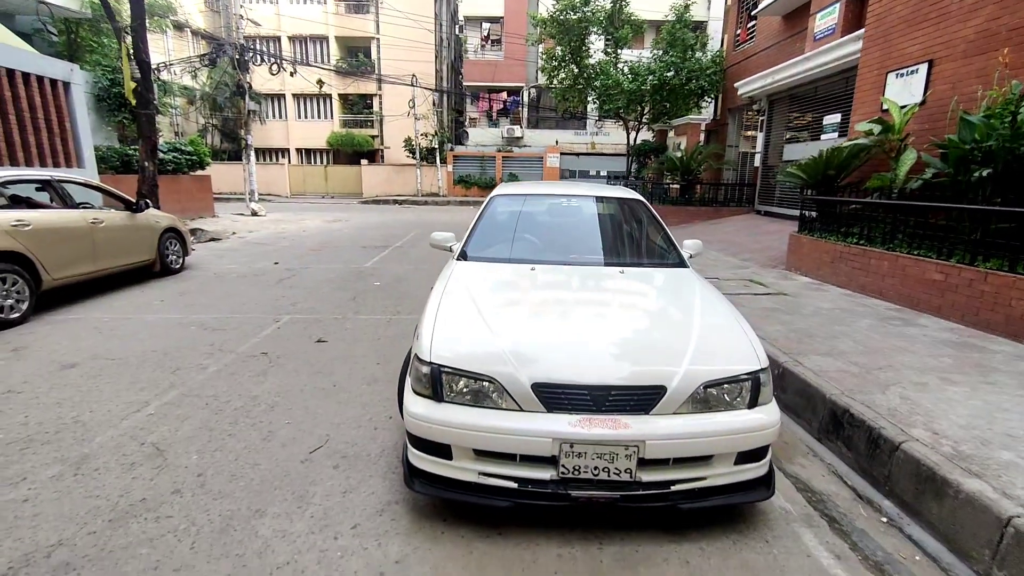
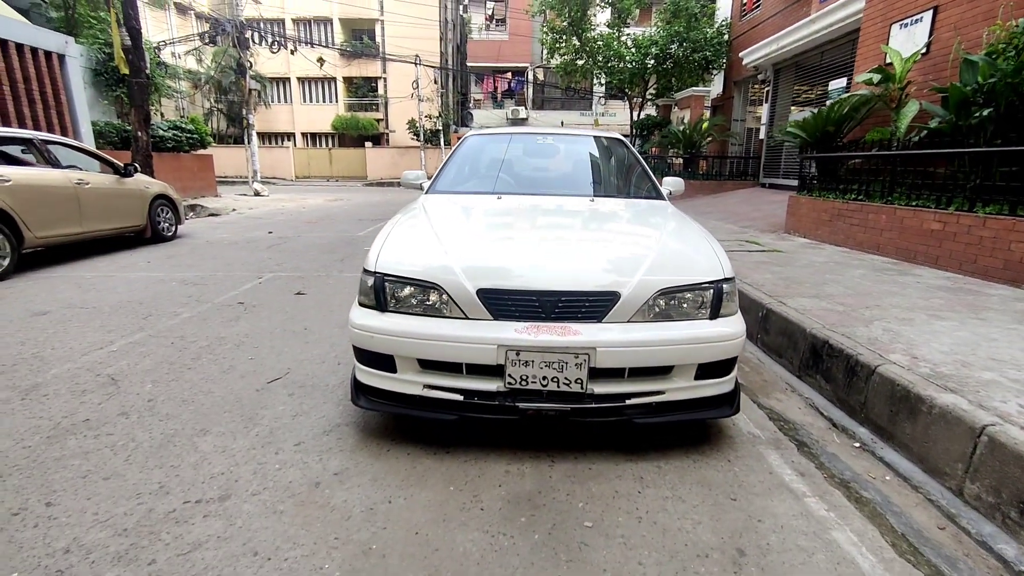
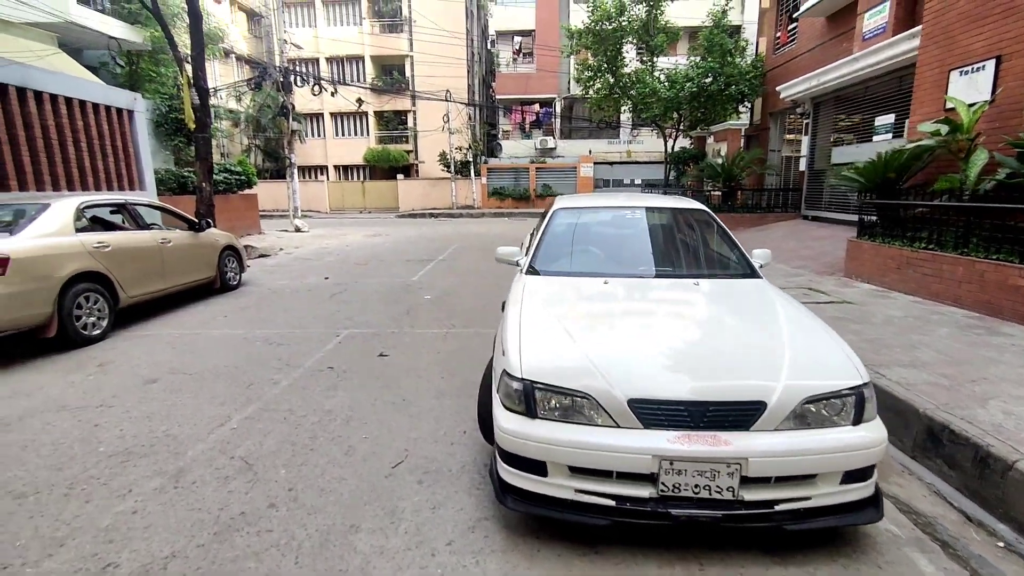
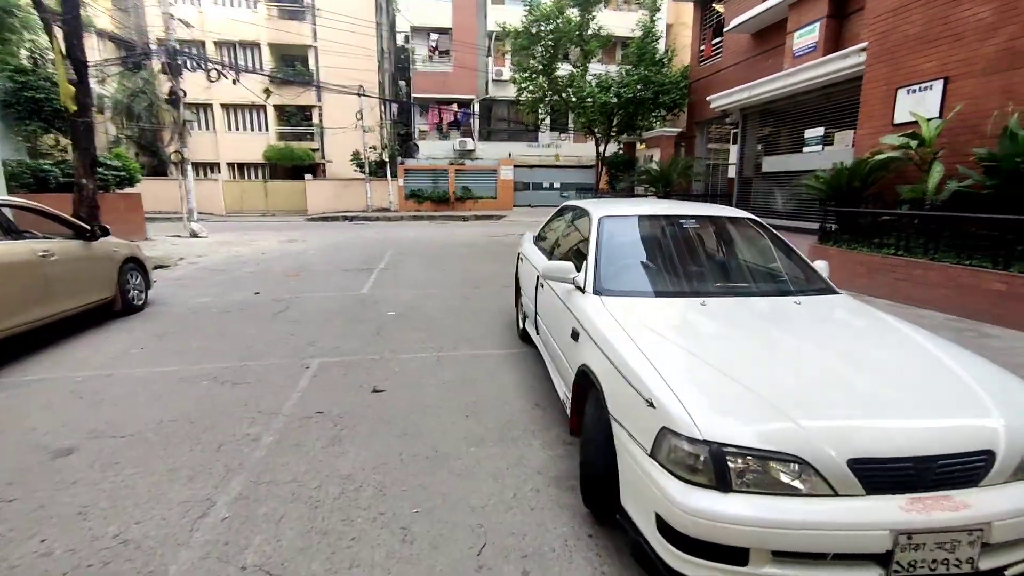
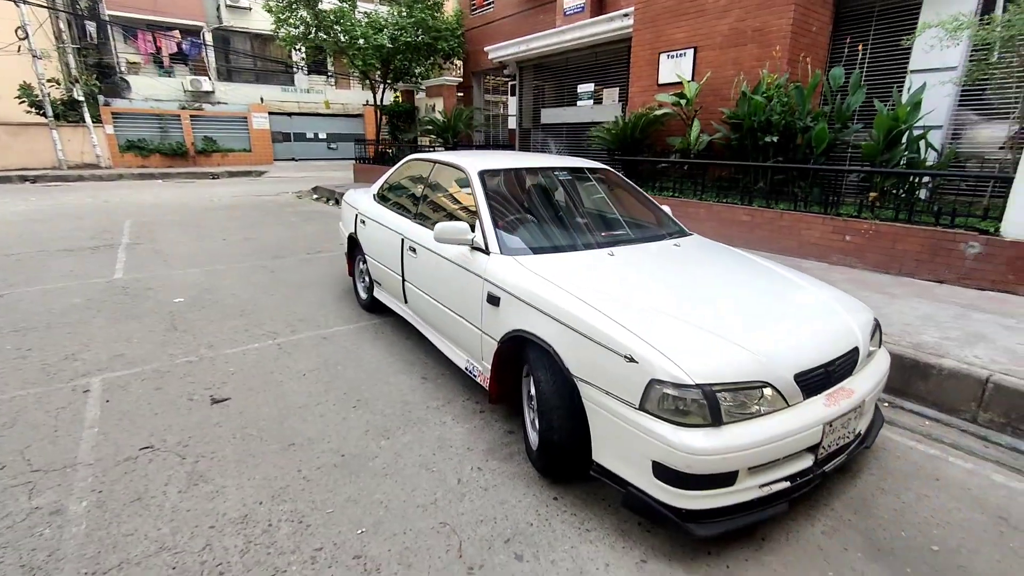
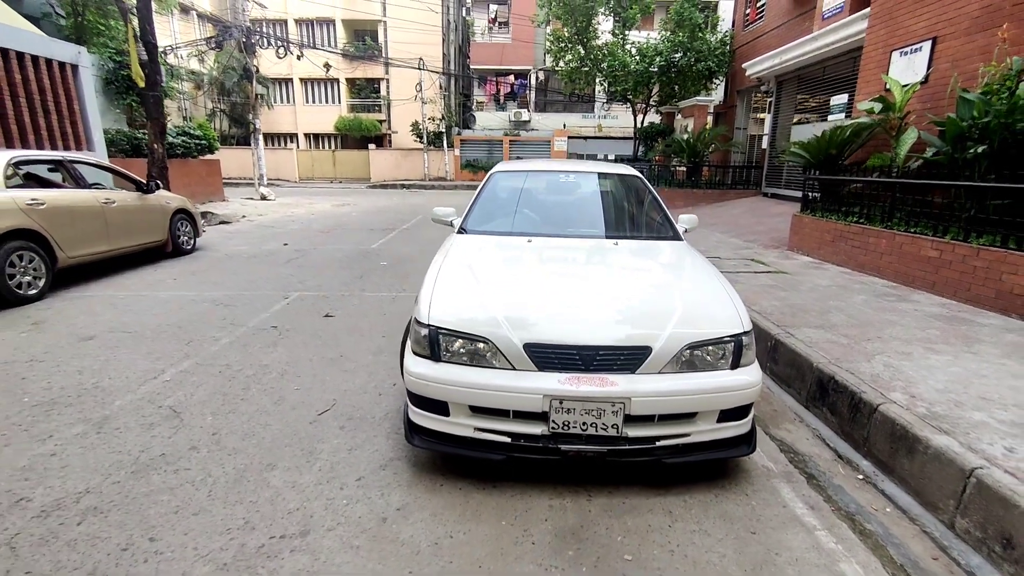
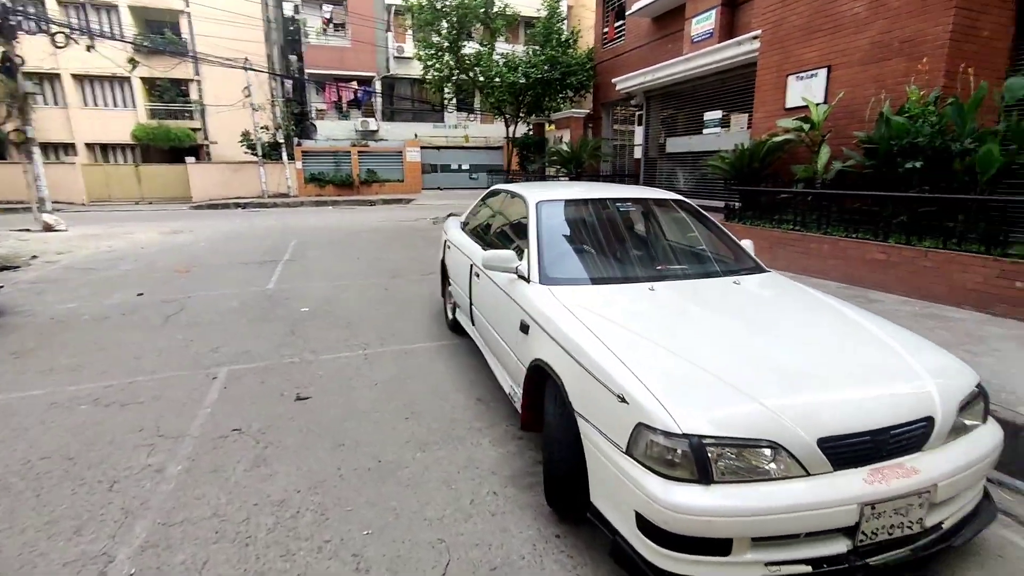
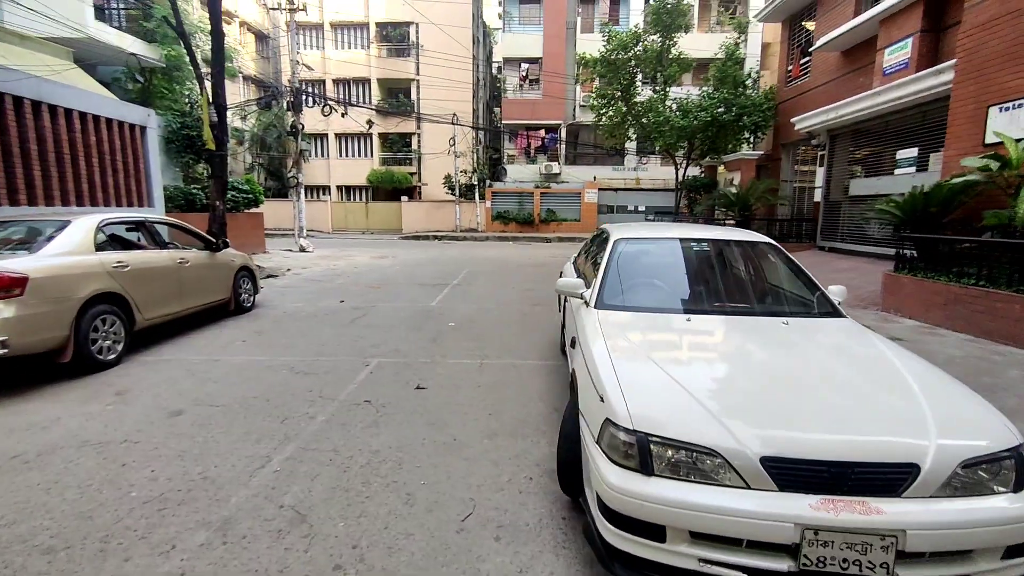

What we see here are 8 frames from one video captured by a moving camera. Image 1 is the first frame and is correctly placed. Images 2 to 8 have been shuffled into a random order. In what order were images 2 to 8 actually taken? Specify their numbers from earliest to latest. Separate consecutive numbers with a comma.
2, 6, 3, 8, 4, 7, 5
